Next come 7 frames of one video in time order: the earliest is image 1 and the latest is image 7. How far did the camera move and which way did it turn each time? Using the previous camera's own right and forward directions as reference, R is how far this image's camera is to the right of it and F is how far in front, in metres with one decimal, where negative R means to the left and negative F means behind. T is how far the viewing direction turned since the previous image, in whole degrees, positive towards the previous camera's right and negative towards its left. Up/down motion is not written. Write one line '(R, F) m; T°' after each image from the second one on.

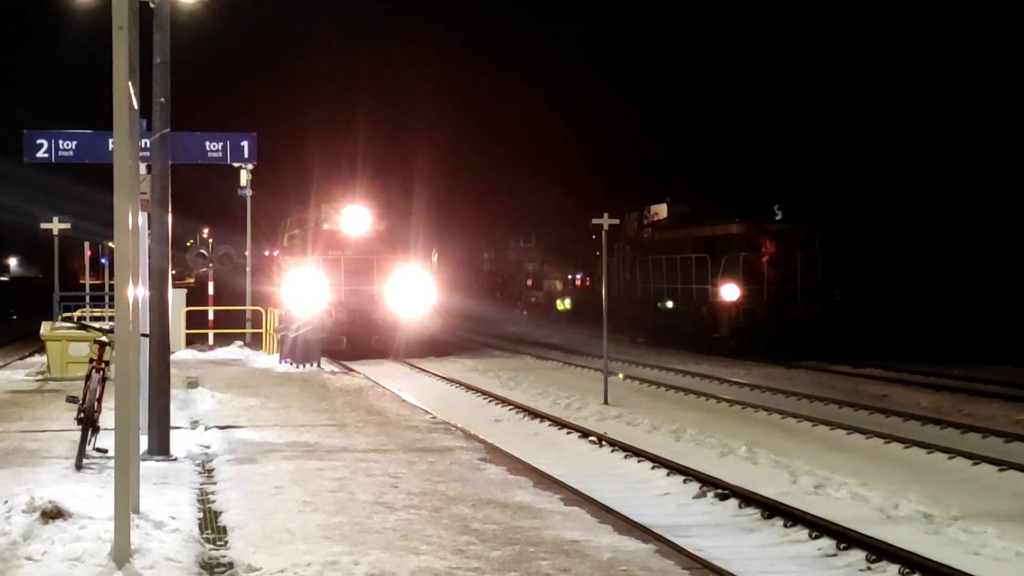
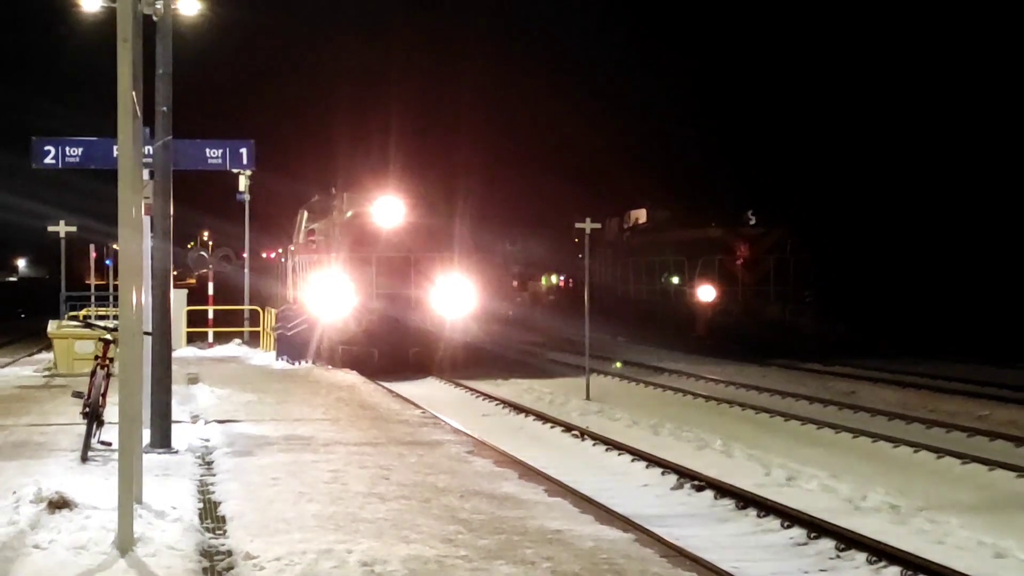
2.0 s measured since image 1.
(+0.1, -0.4) m; 0°
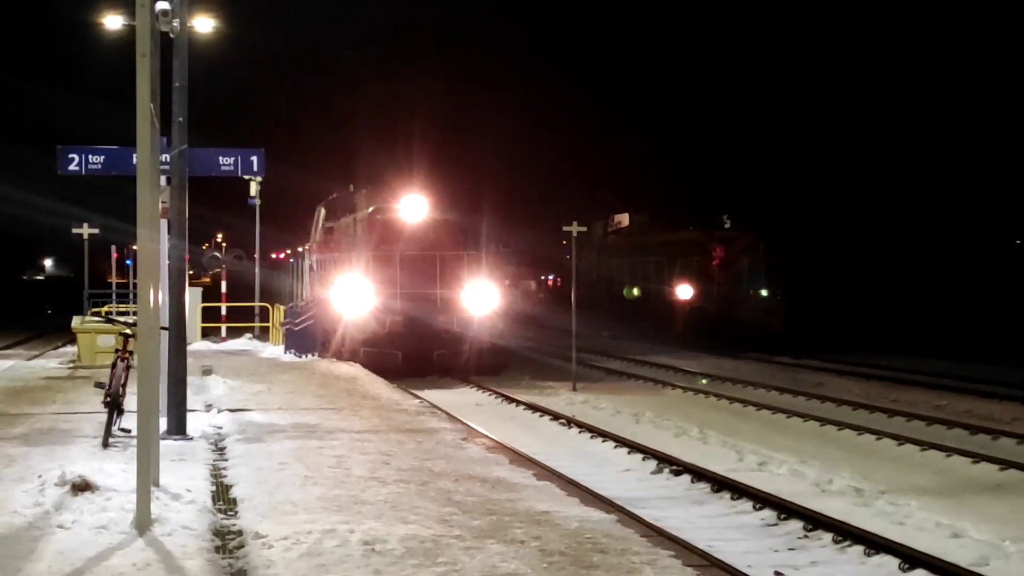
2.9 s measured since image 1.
(+0.1, -0.7) m; 0°
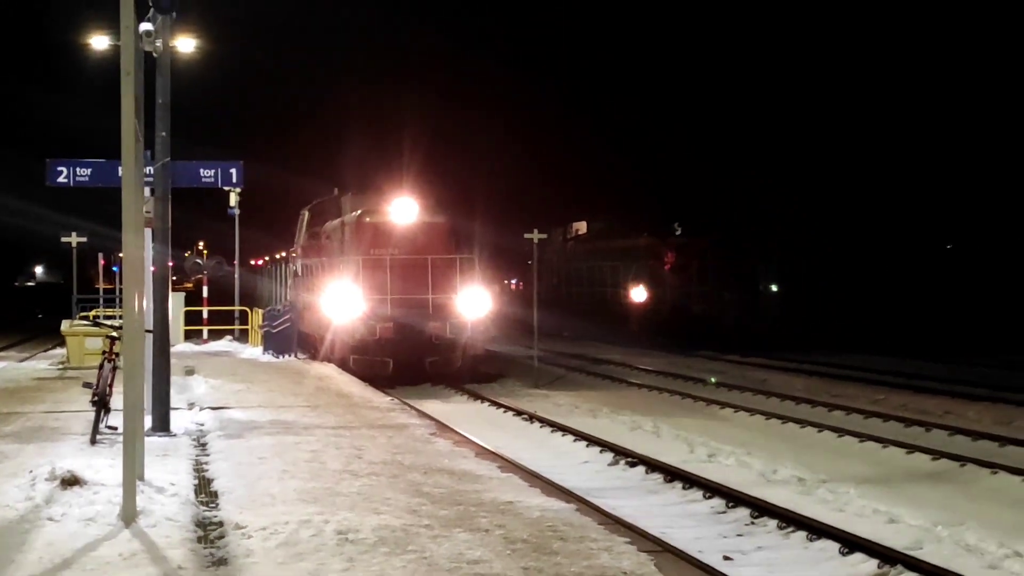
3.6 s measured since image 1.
(+0.2, -0.7) m; +1°
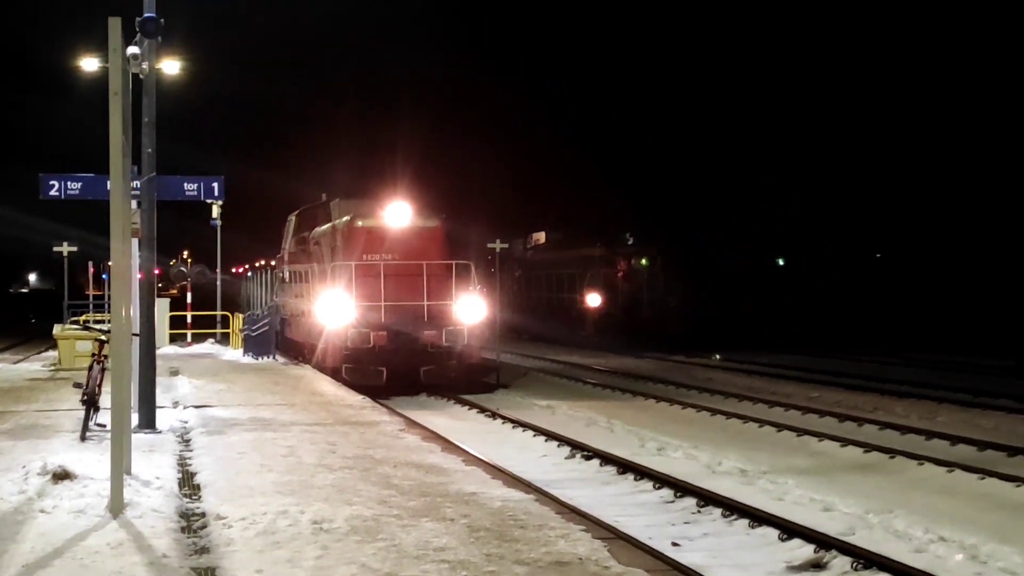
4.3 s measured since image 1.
(+0.2, -0.8) m; +1°
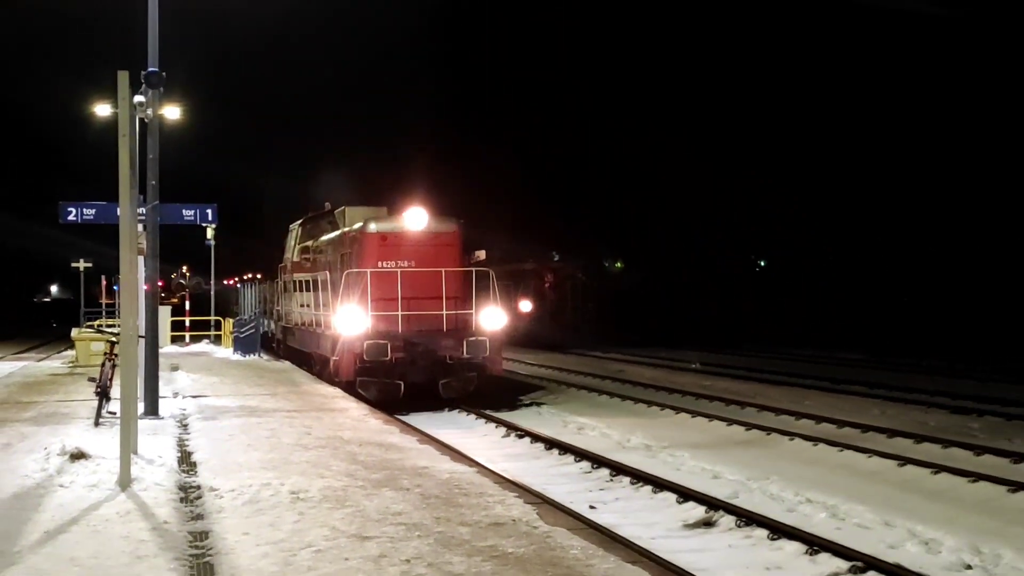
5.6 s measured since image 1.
(+0.2, -2.4) m; +2°
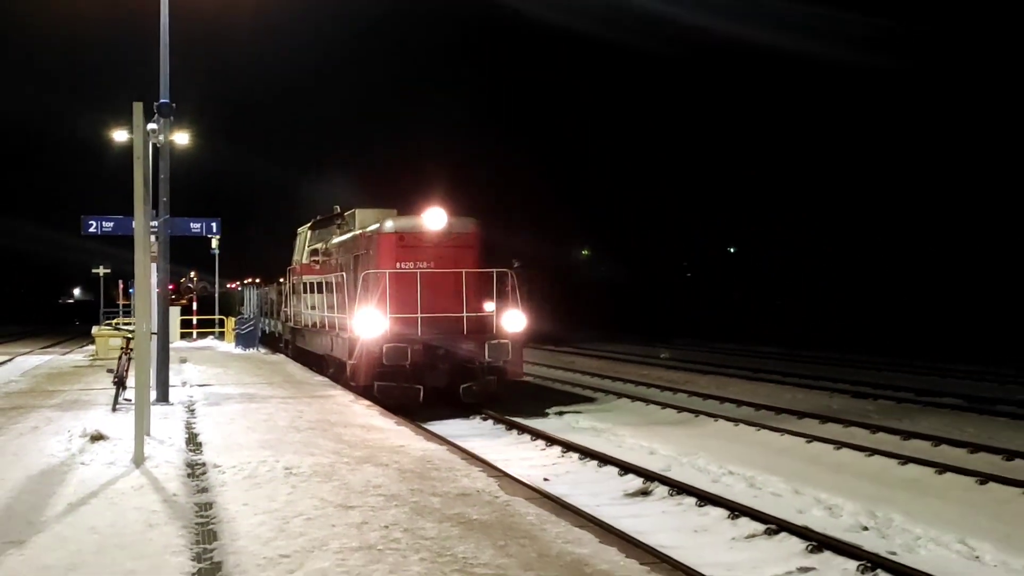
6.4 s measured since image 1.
(0.0, -2.2) m; +2°
